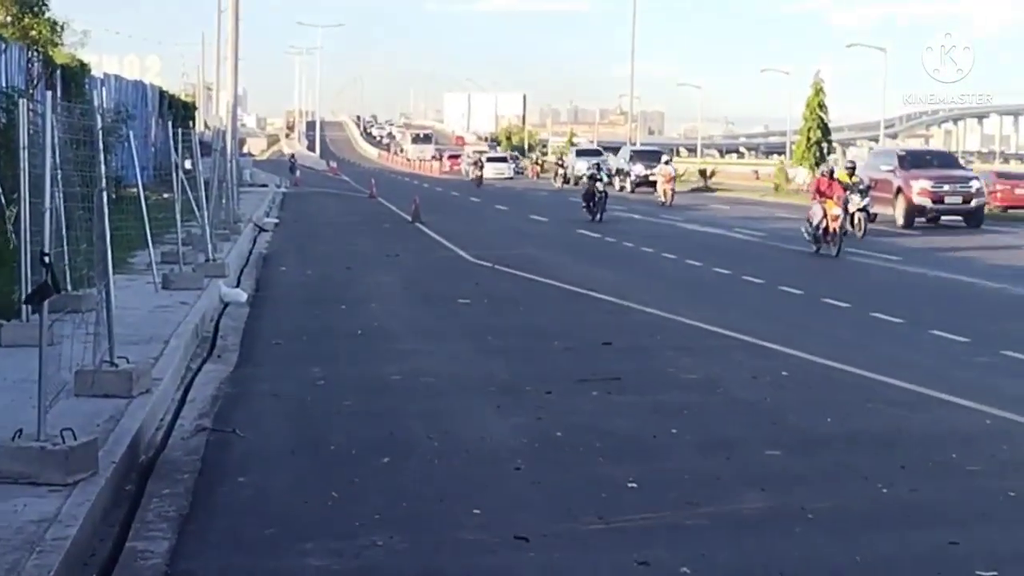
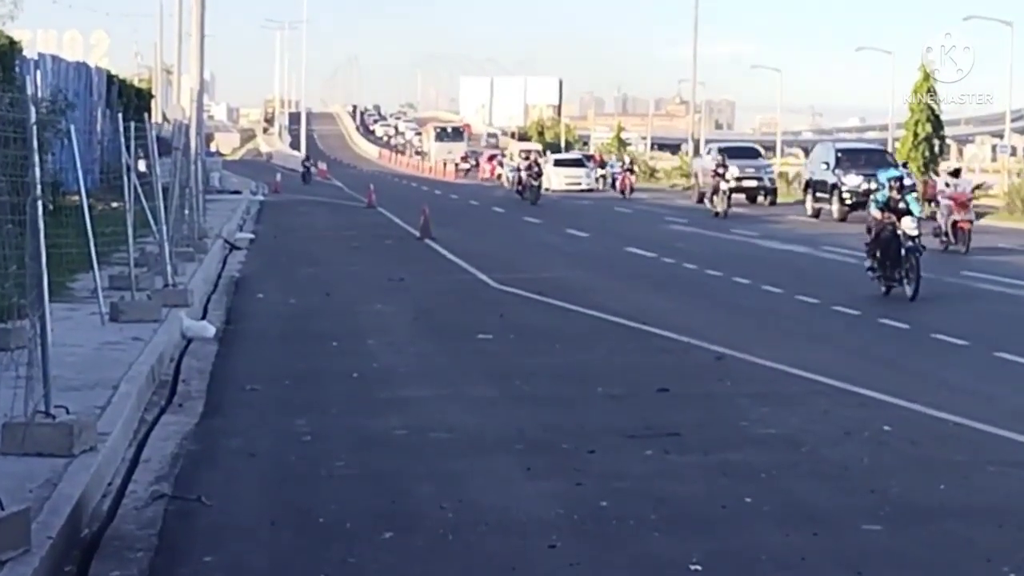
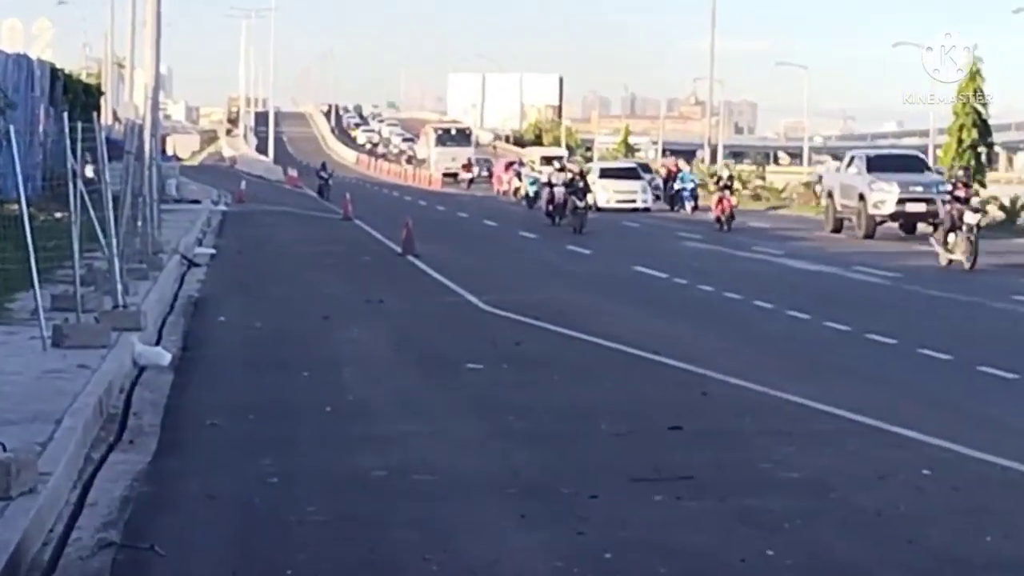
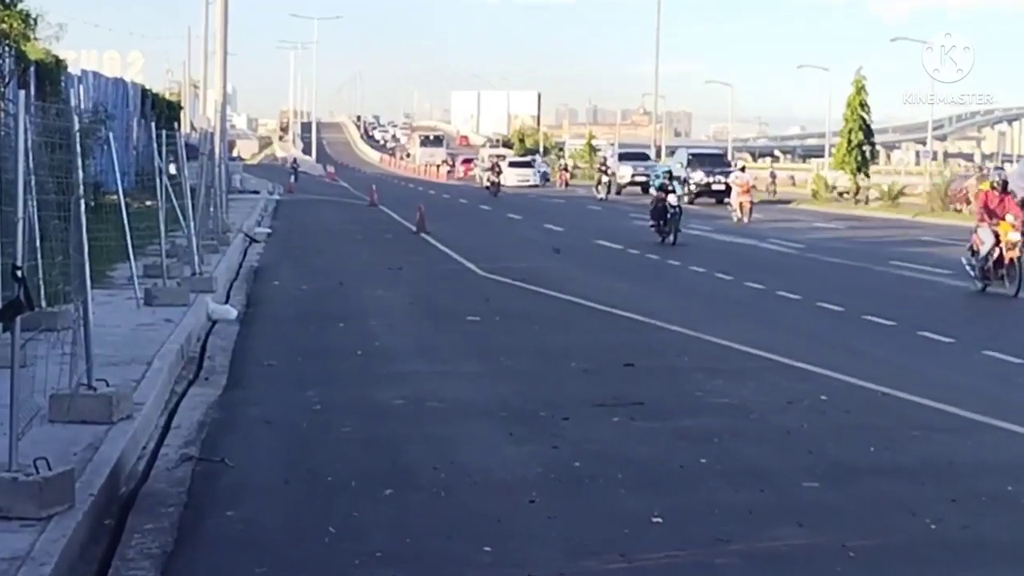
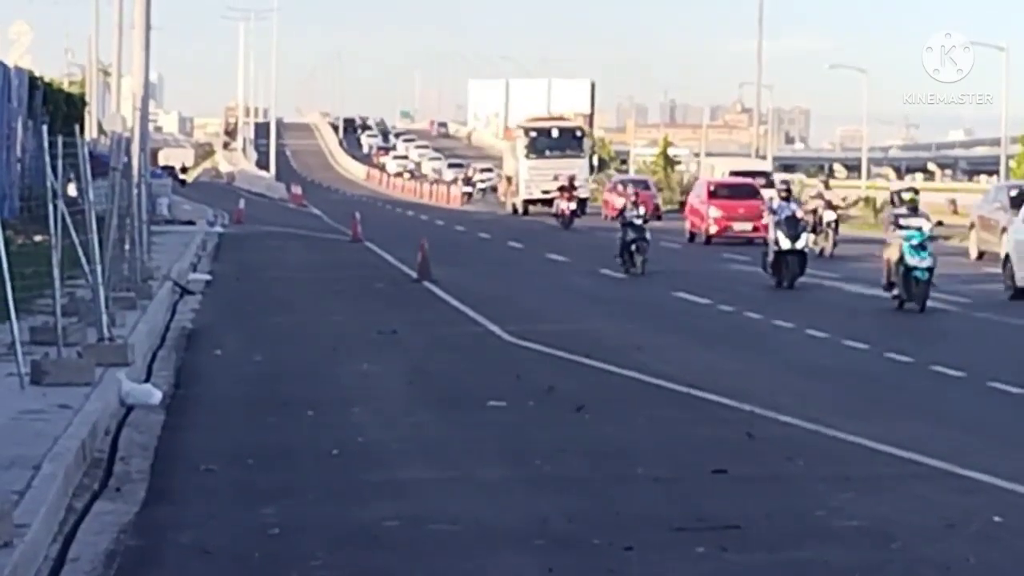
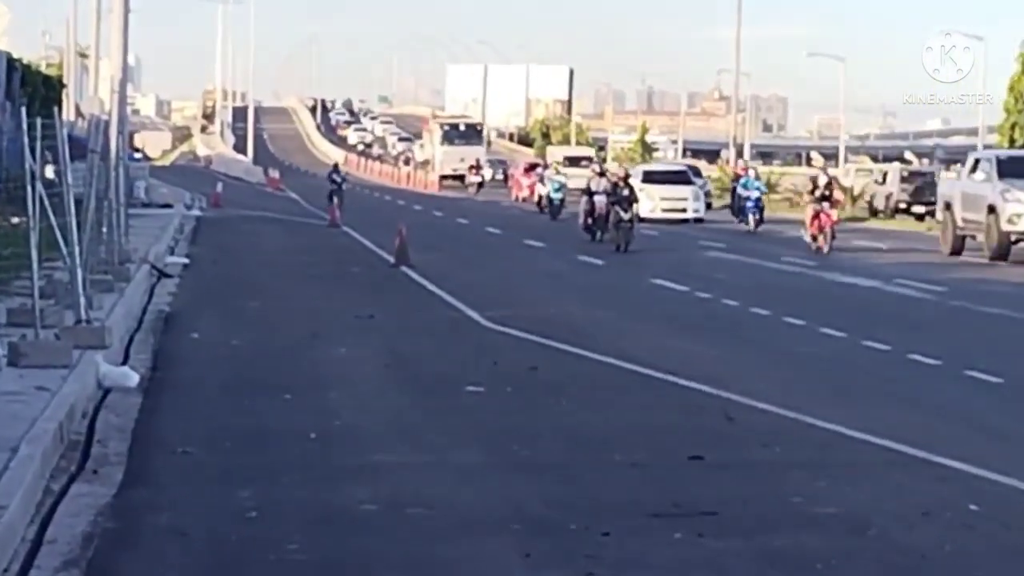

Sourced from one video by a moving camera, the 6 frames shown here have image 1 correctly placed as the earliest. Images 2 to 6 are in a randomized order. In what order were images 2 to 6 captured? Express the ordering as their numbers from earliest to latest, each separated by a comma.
4, 2, 3, 6, 5
